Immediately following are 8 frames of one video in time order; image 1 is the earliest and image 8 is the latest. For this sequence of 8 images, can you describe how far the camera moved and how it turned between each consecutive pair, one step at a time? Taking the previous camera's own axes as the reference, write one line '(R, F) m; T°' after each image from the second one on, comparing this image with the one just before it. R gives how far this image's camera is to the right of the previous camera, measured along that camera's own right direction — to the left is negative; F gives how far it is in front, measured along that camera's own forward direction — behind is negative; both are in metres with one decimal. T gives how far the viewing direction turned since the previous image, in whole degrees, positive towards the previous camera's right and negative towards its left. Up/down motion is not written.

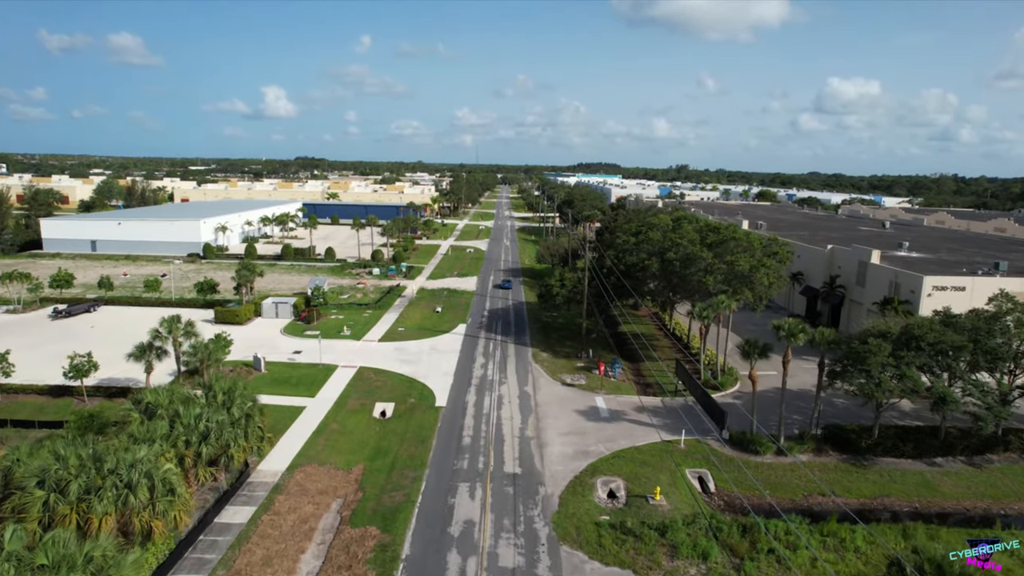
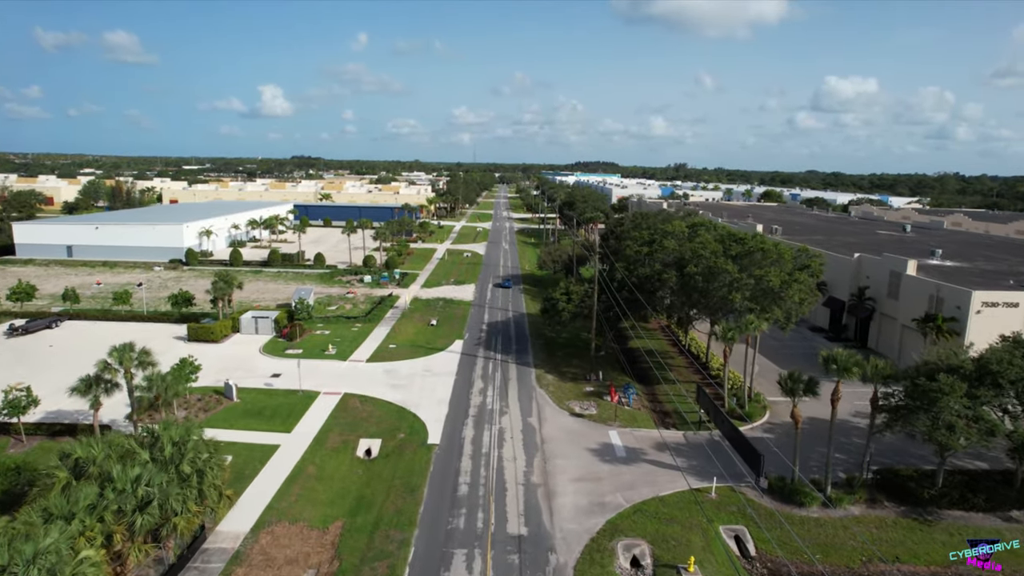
(-0.2, +3.3) m; 0°
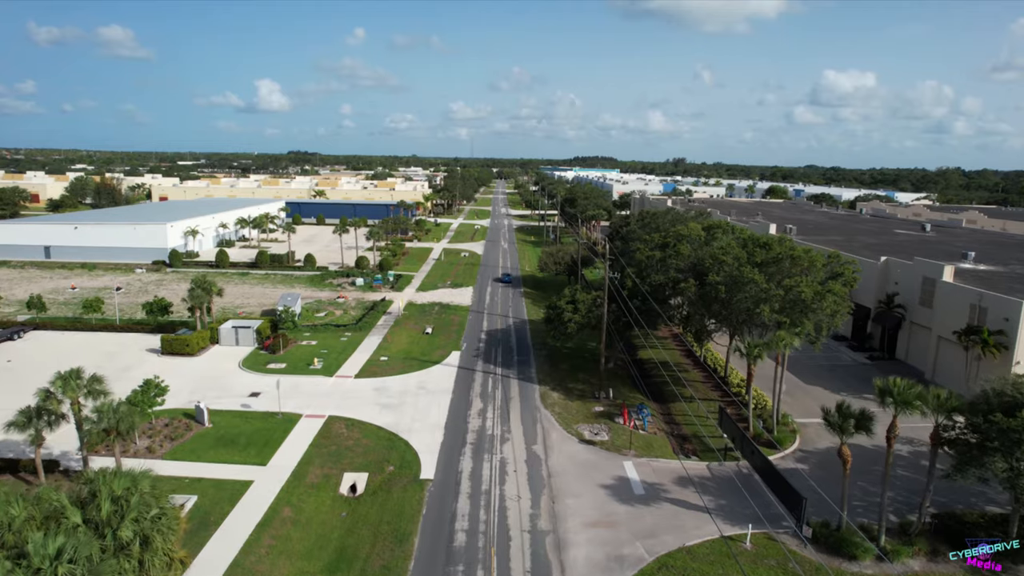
(-0.2, +2.8) m; 0°
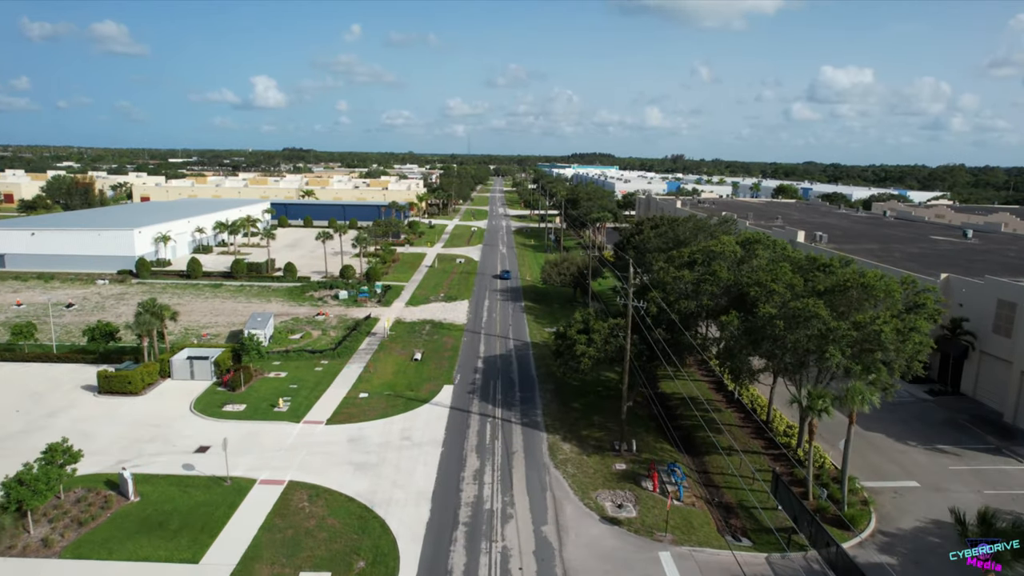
(-0.2, +5.1) m; 0°
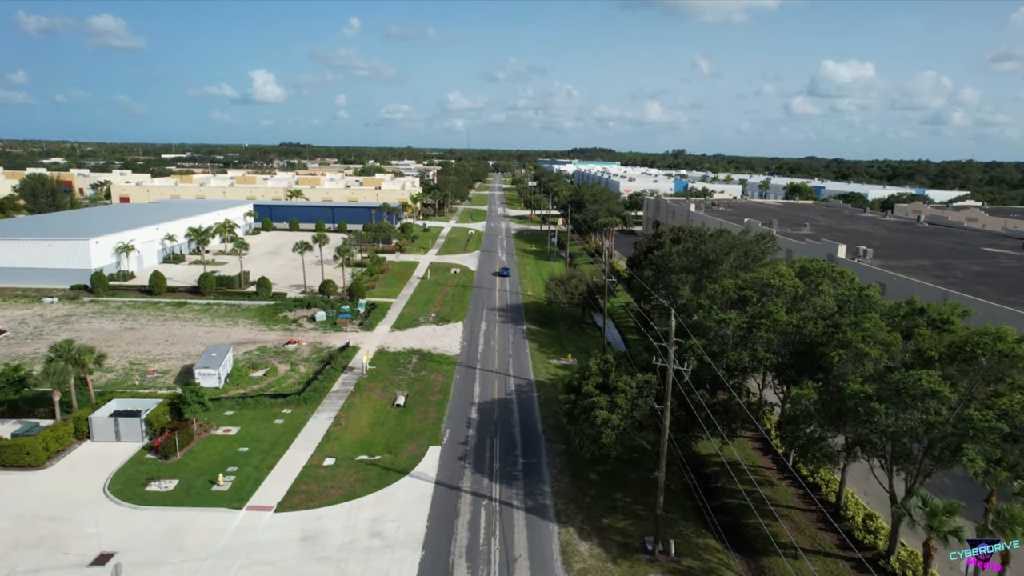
(-0.1, +5.7) m; 0°
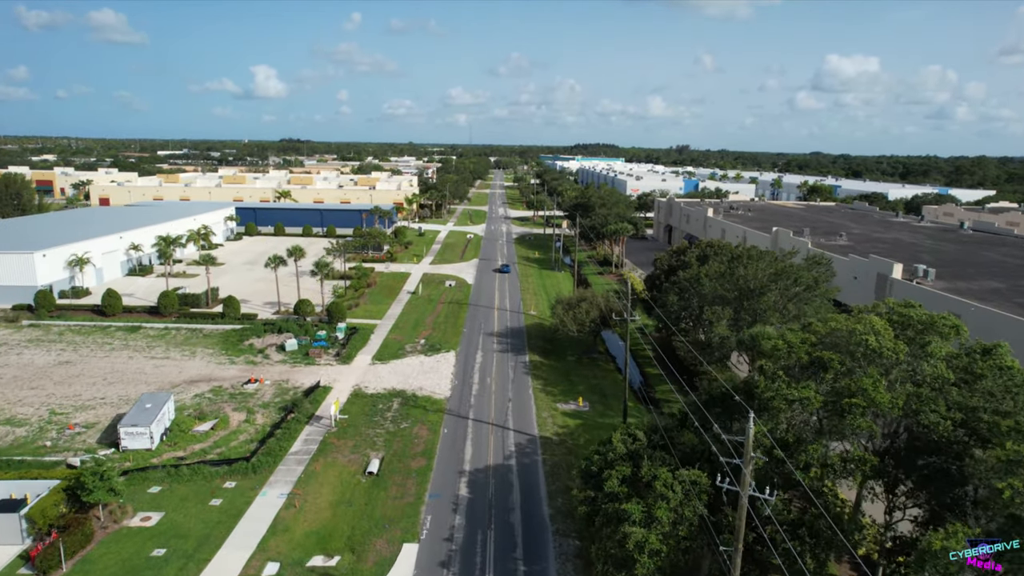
(+0.1, +5.8) m; 0°
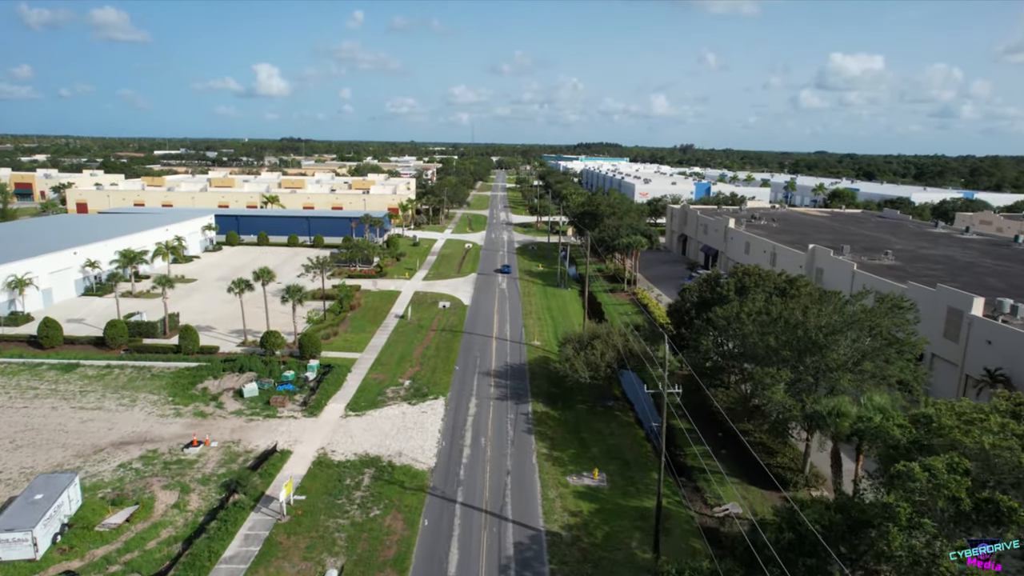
(+0.1, +5.8) m; 0°
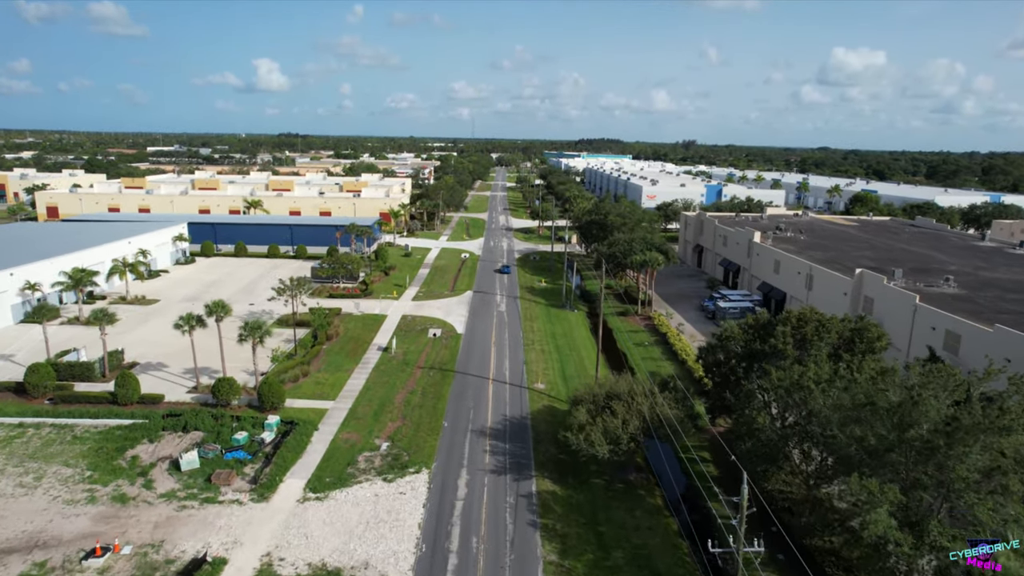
(0.0, +6.0) m; 0°
